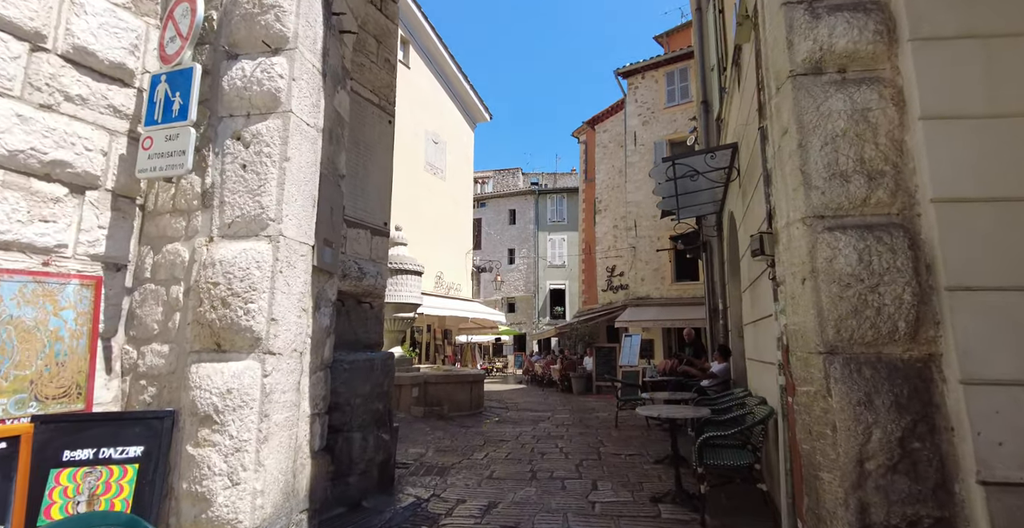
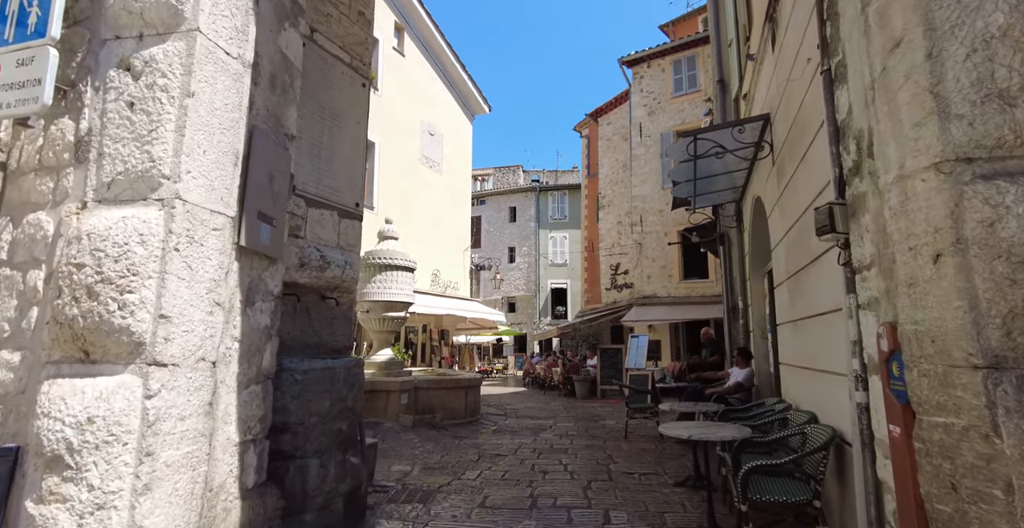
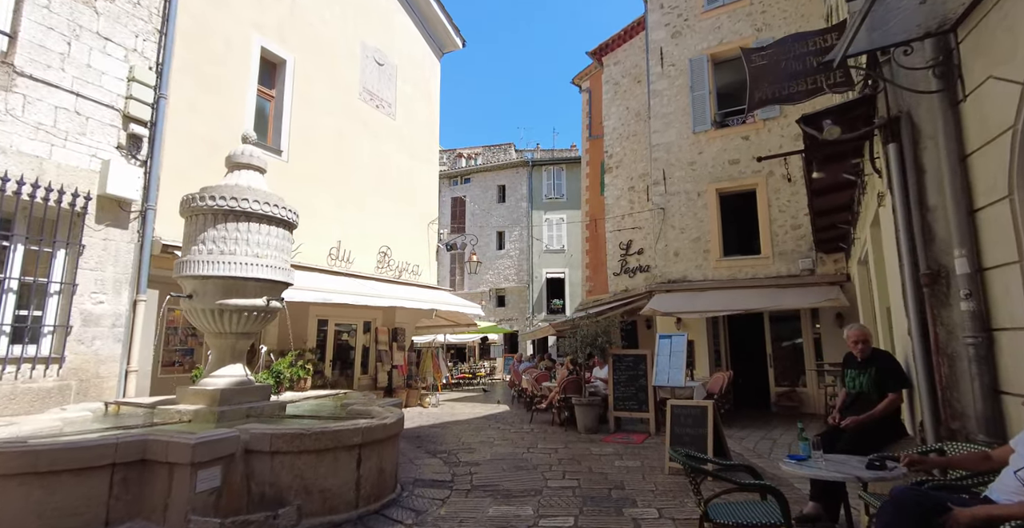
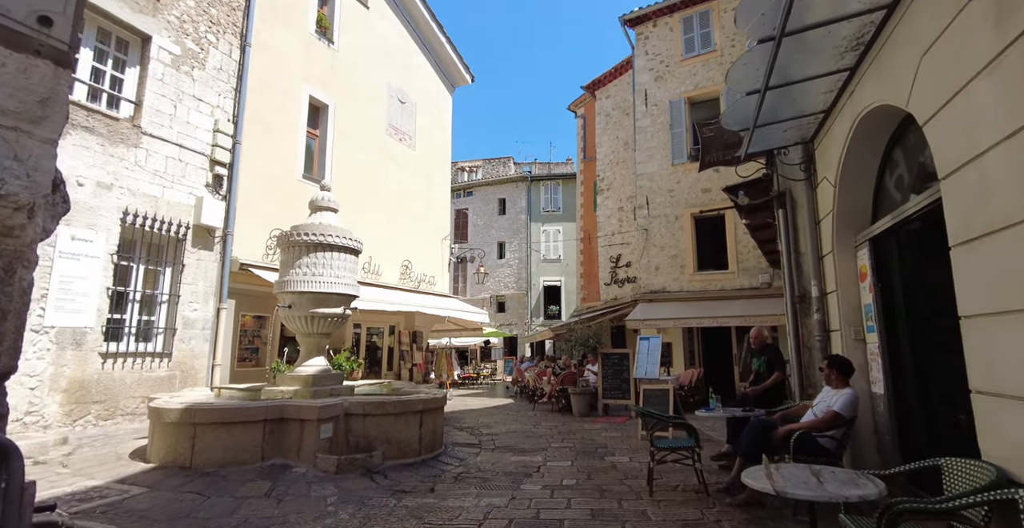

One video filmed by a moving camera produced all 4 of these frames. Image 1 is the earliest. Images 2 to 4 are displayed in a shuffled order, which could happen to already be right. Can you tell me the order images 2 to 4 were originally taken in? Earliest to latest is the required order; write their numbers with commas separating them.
2, 4, 3
